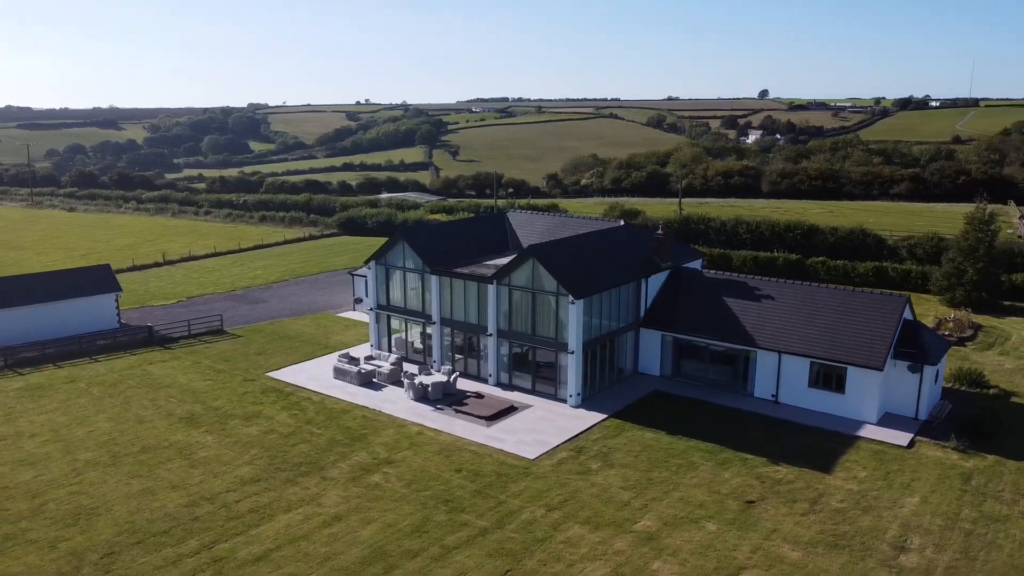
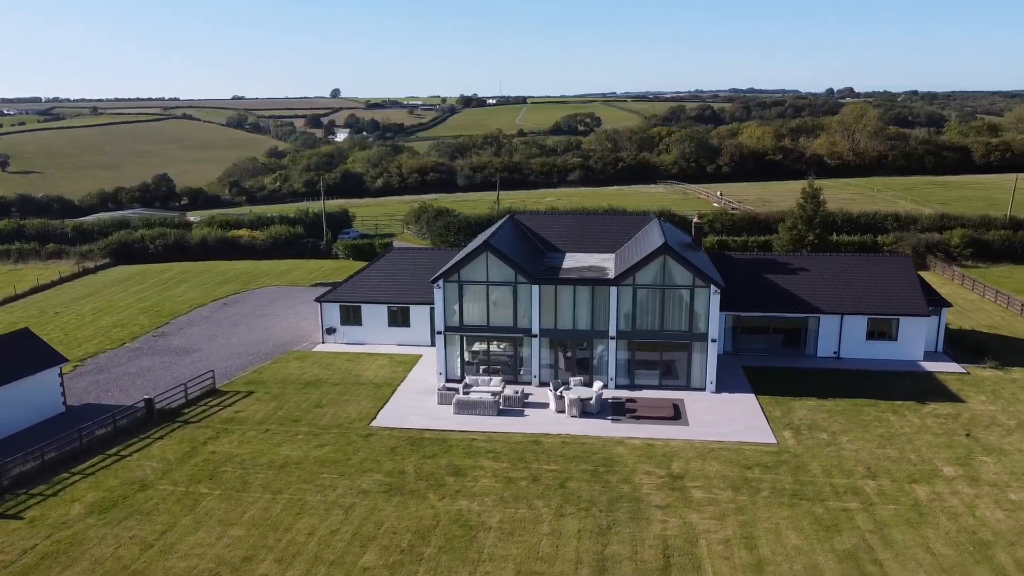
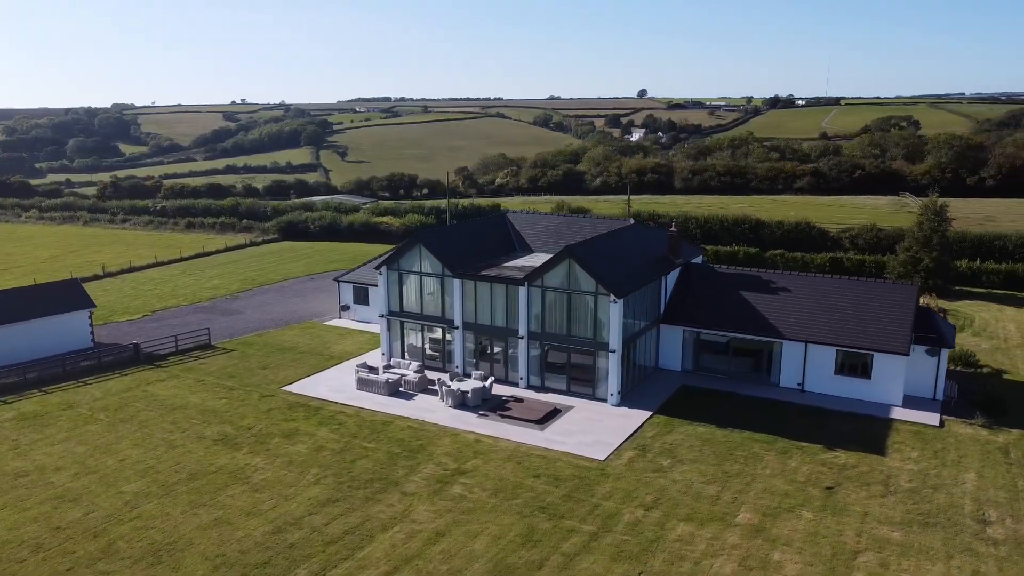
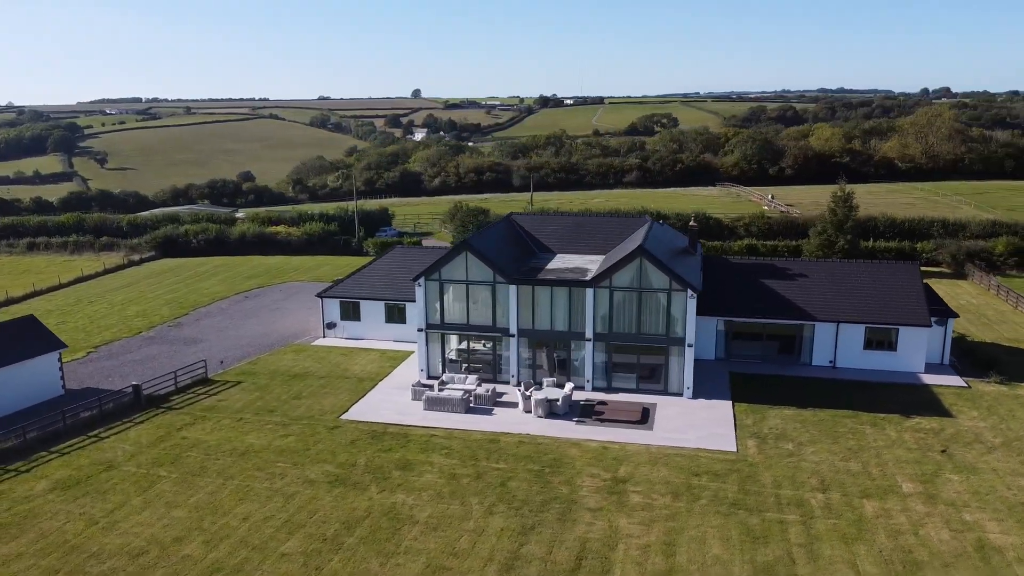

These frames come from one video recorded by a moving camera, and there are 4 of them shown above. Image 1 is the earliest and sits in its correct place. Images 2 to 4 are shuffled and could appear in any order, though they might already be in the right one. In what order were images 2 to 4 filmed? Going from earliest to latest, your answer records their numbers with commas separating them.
3, 4, 2
